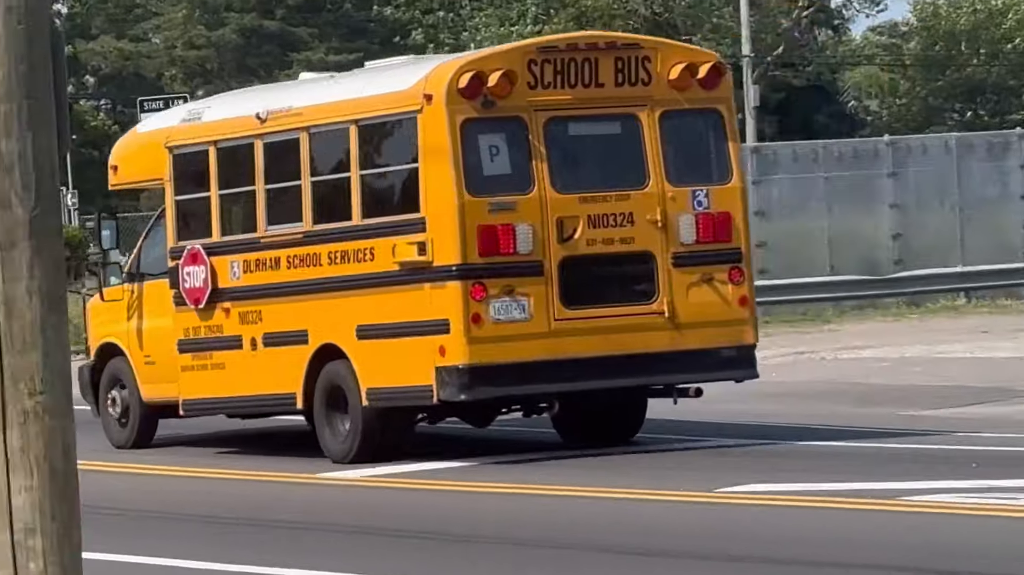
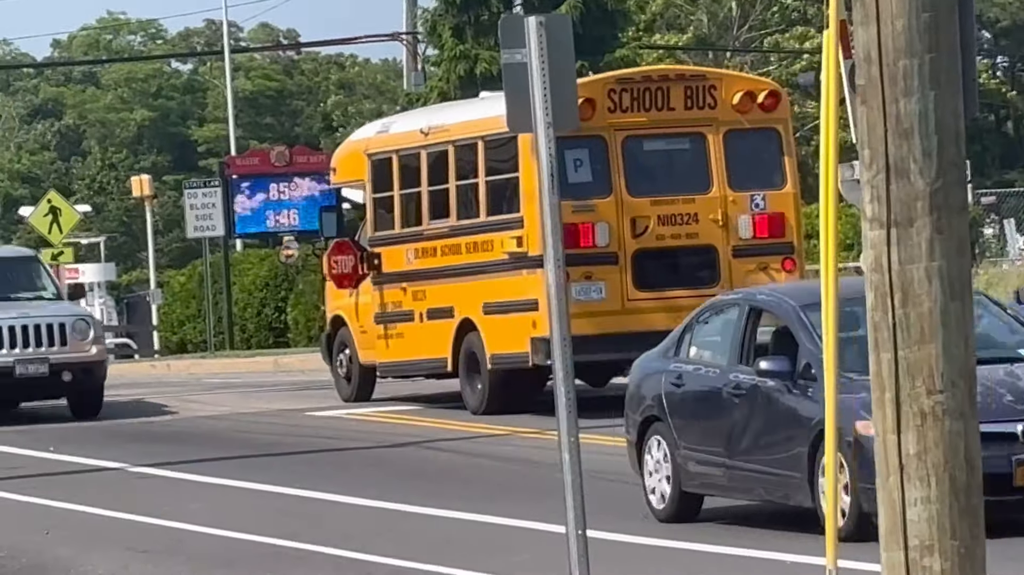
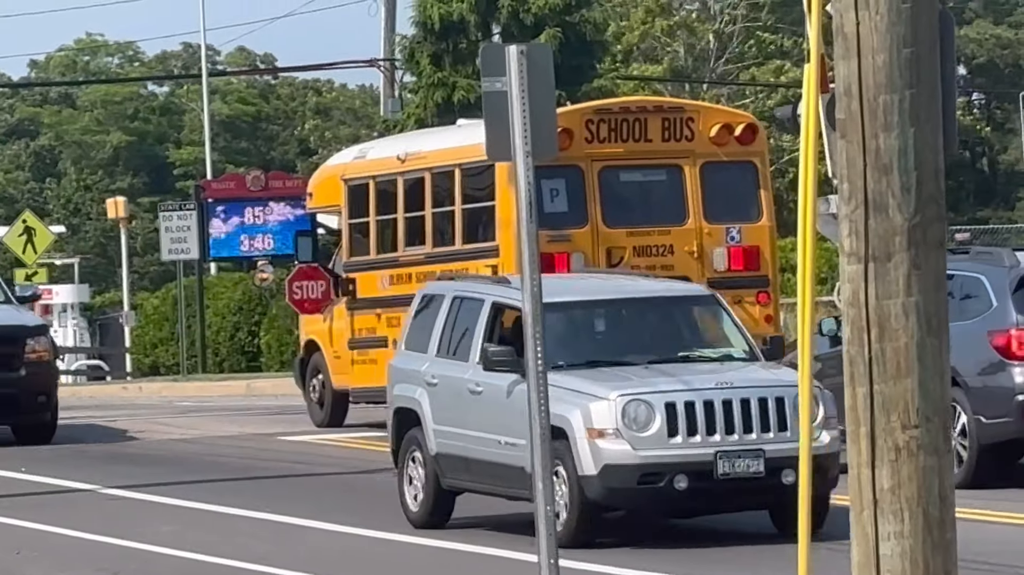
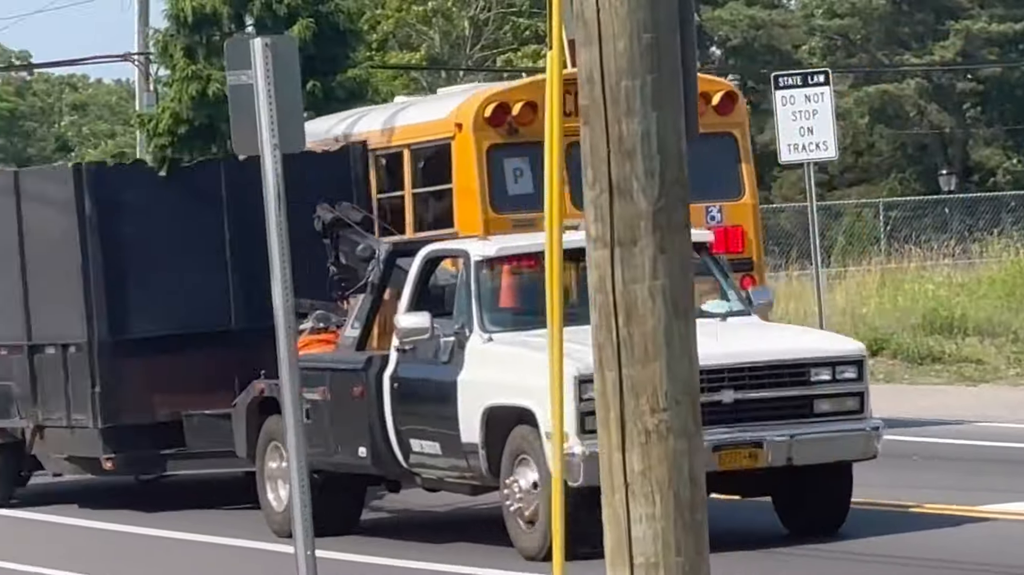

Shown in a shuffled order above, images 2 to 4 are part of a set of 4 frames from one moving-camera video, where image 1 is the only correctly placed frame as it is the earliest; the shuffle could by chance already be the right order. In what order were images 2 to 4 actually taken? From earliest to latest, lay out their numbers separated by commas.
4, 2, 3
